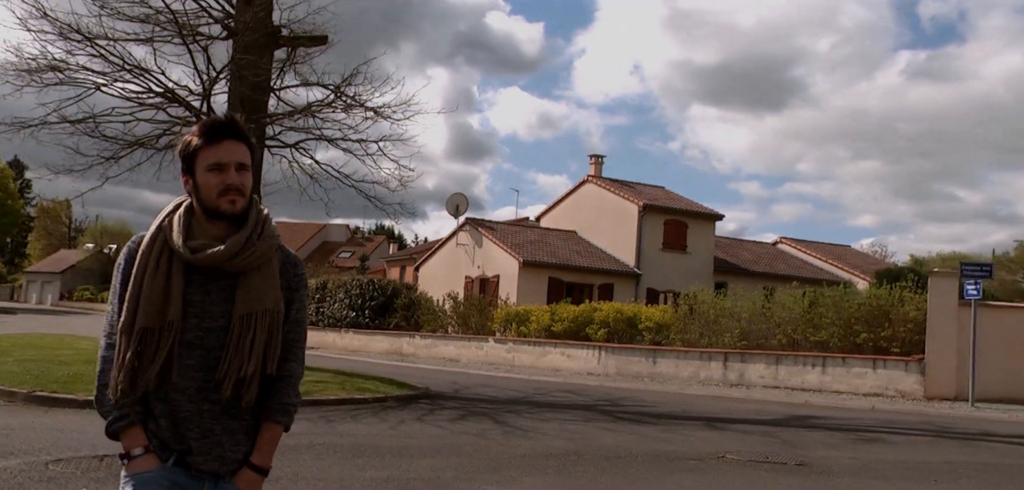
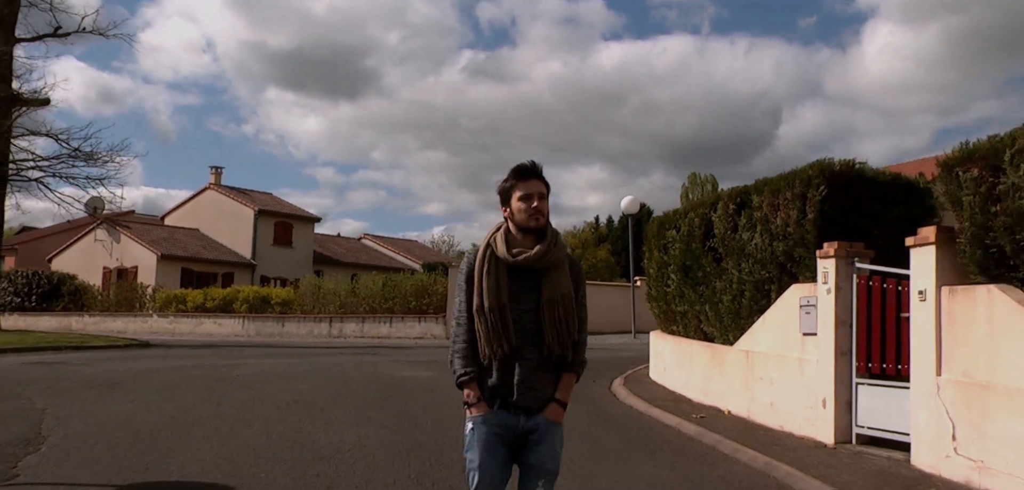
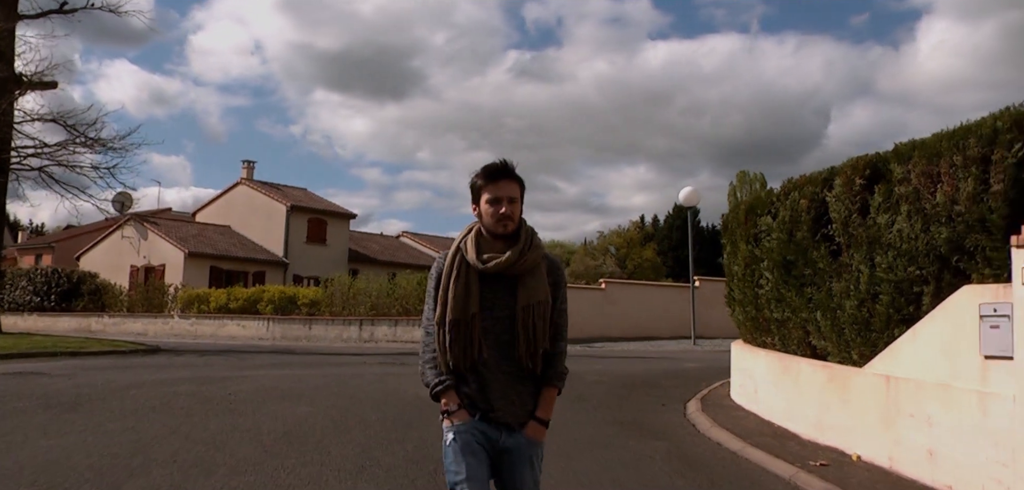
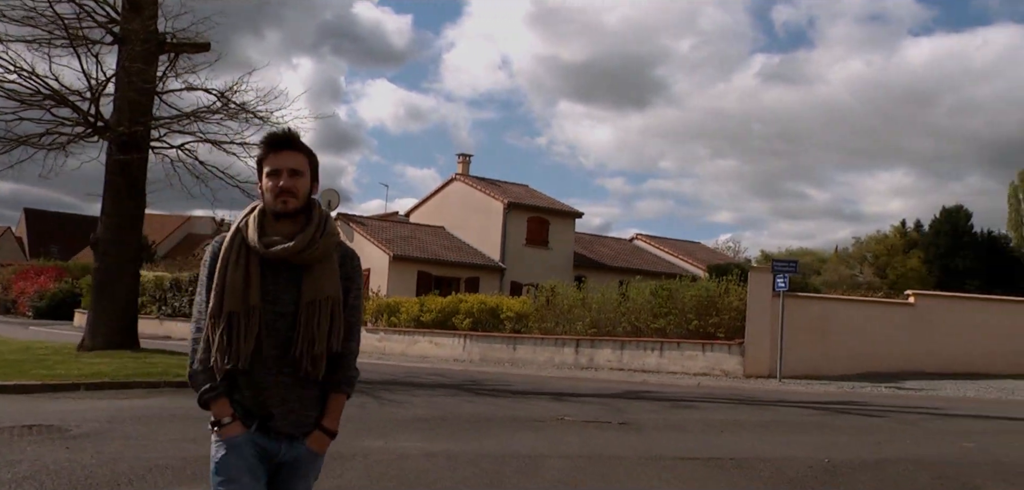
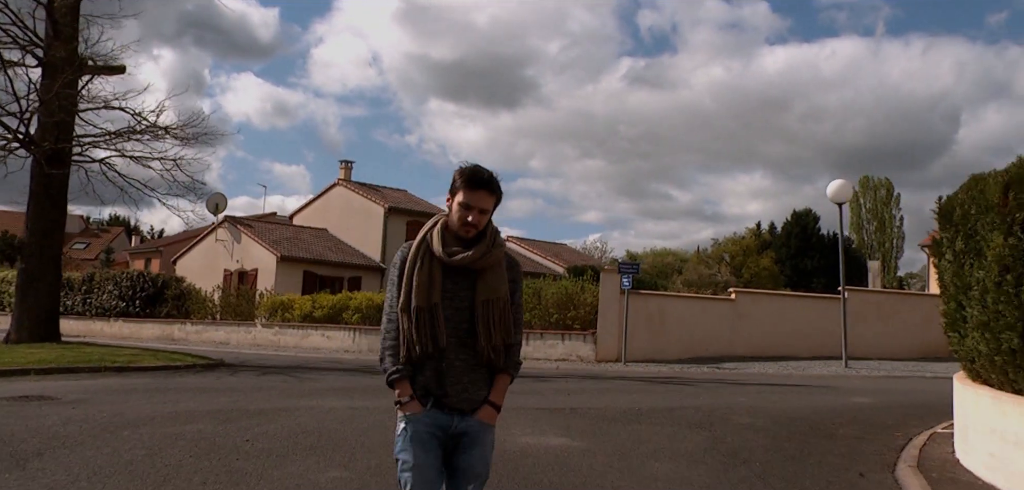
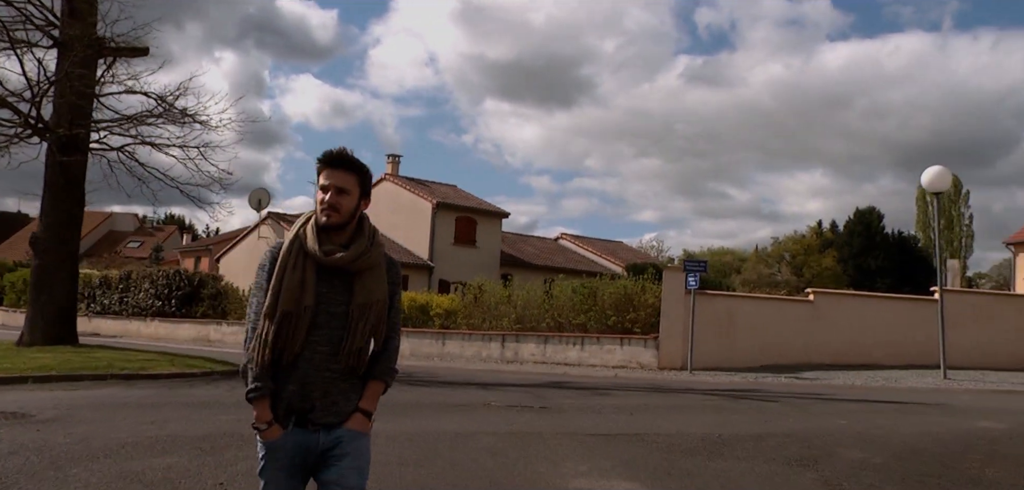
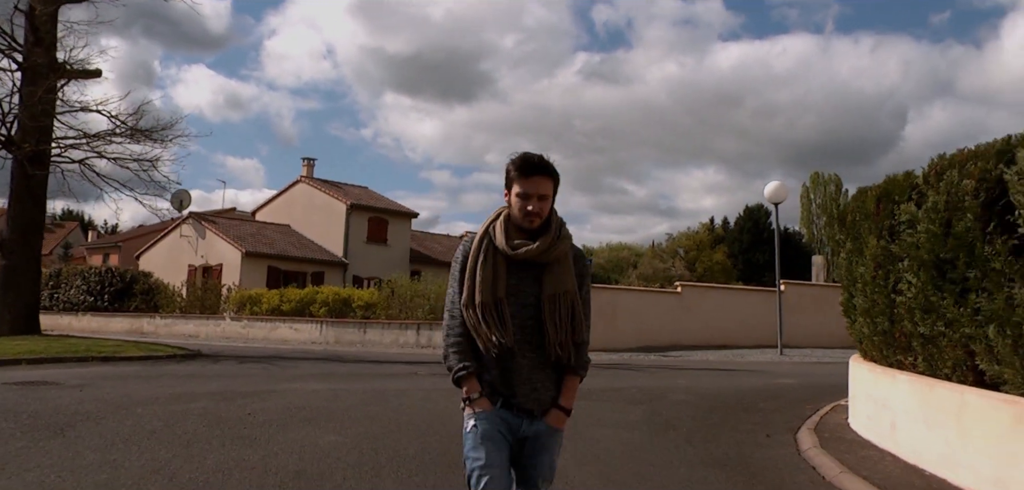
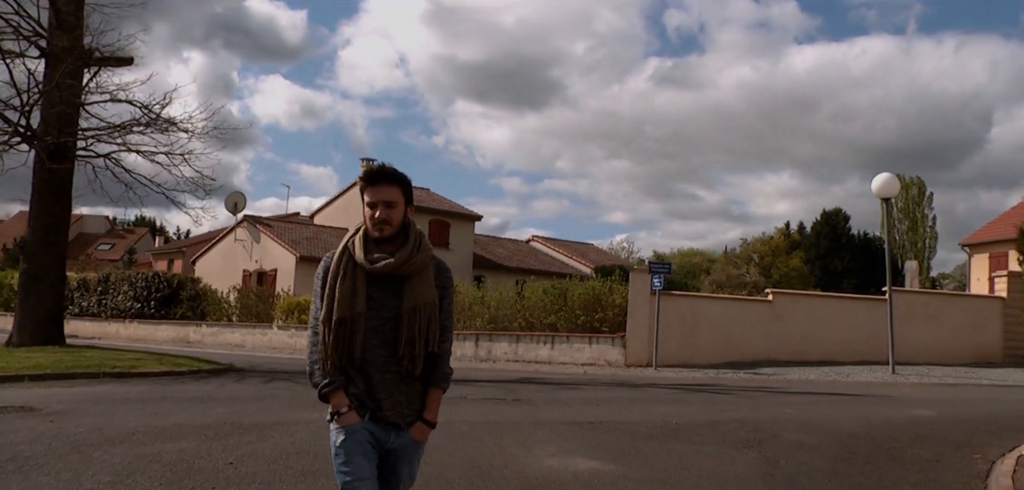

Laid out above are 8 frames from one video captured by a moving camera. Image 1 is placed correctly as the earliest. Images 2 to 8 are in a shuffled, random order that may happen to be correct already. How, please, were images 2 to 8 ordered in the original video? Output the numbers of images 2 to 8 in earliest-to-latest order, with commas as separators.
4, 6, 8, 5, 7, 3, 2
